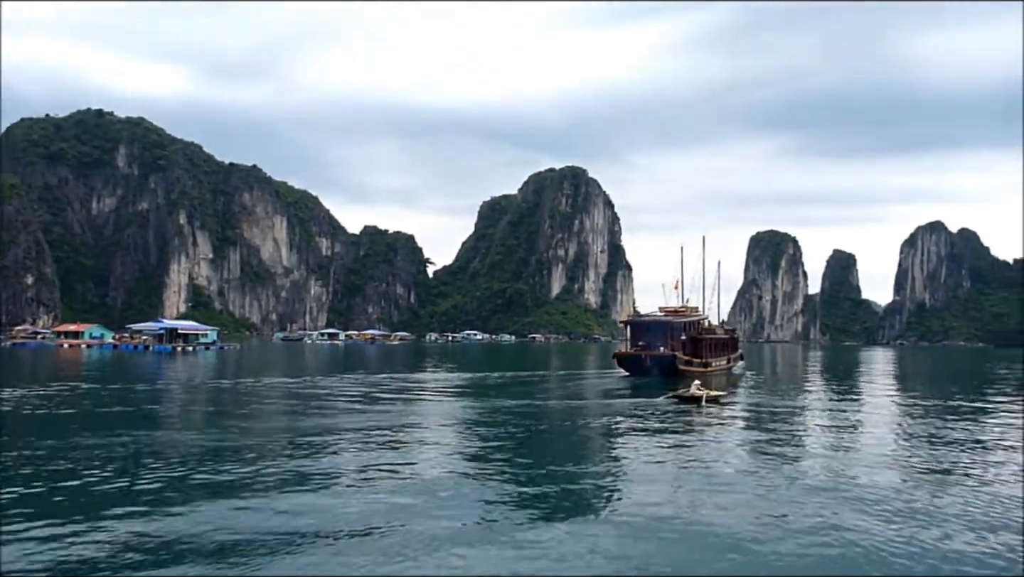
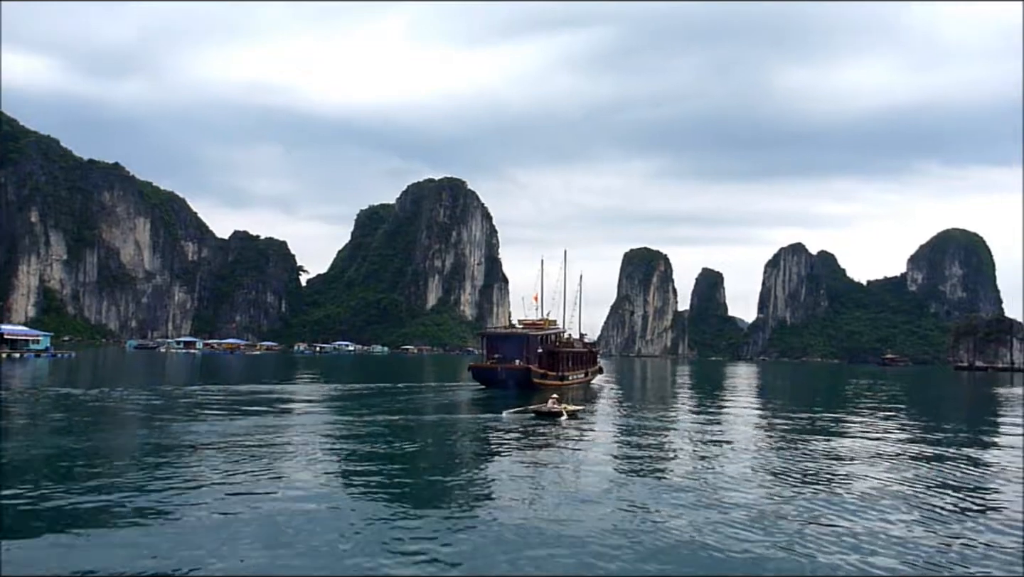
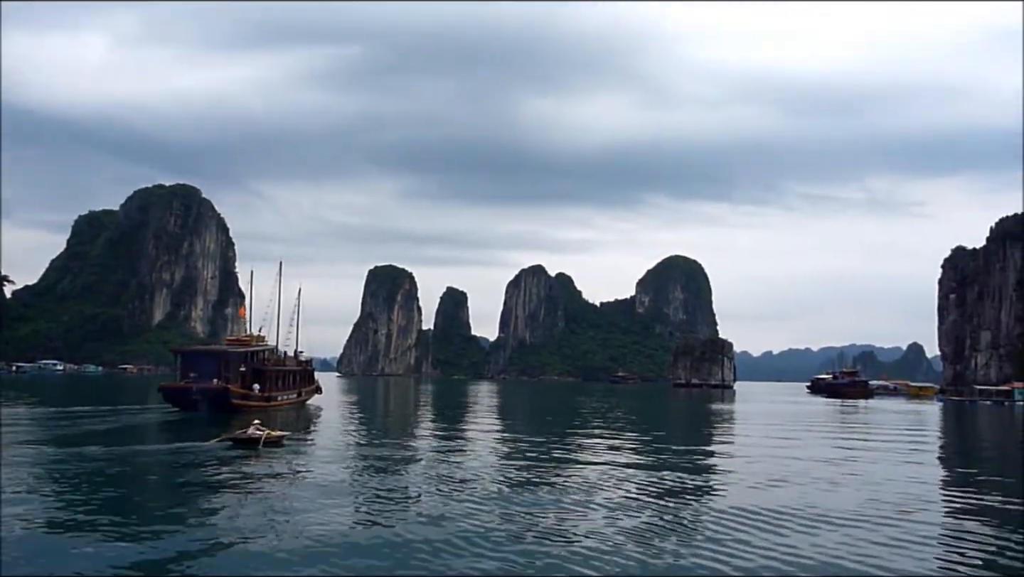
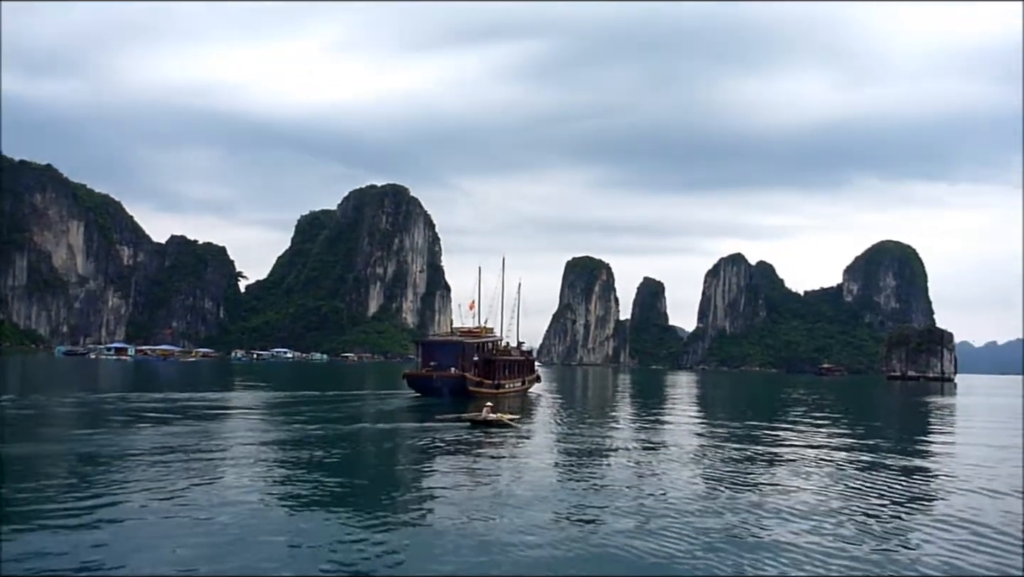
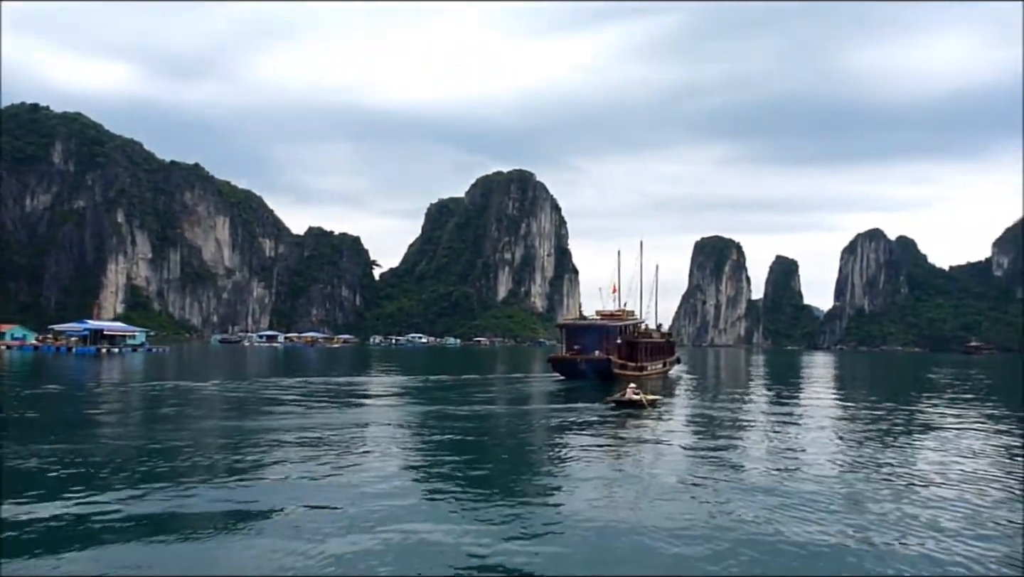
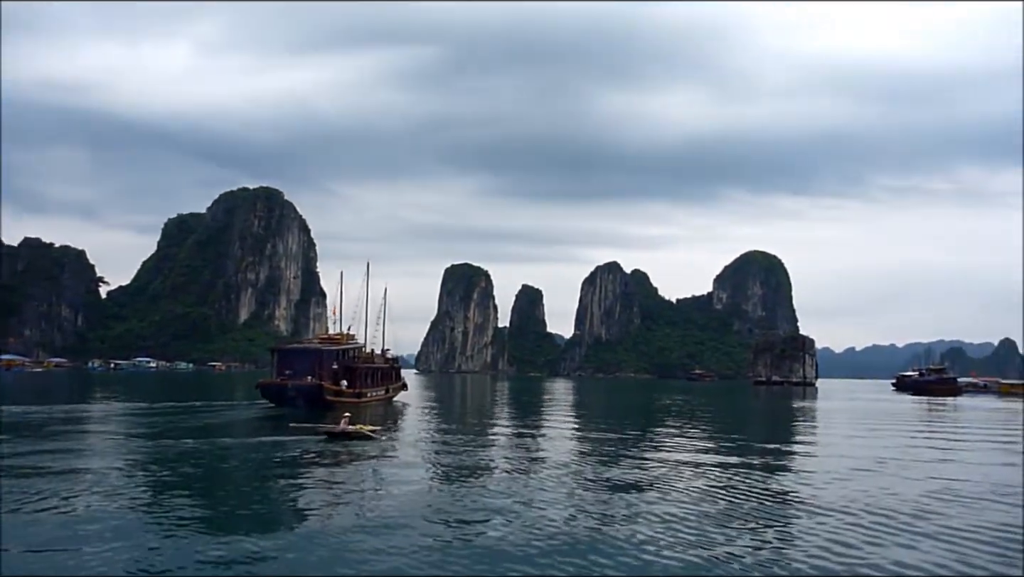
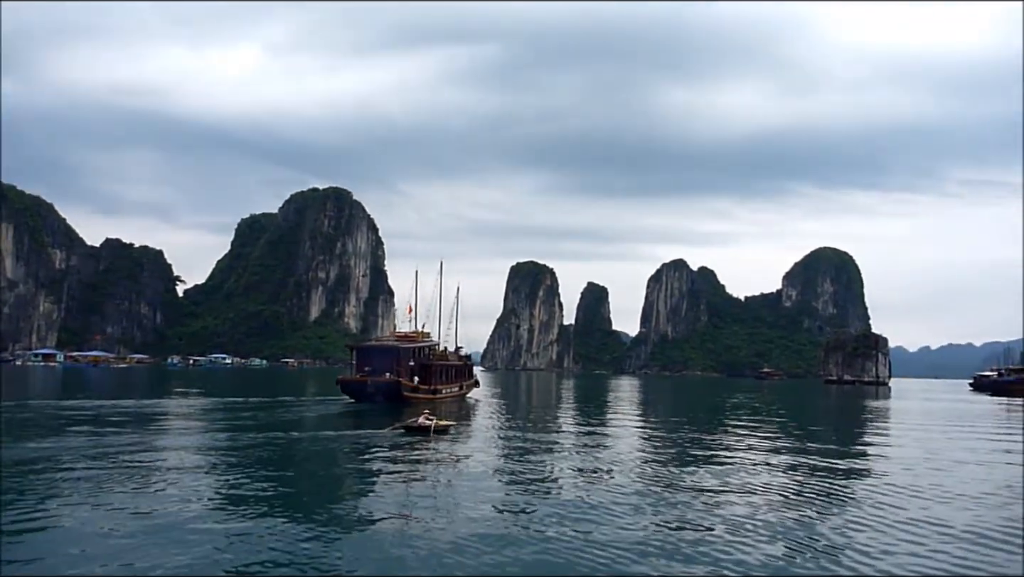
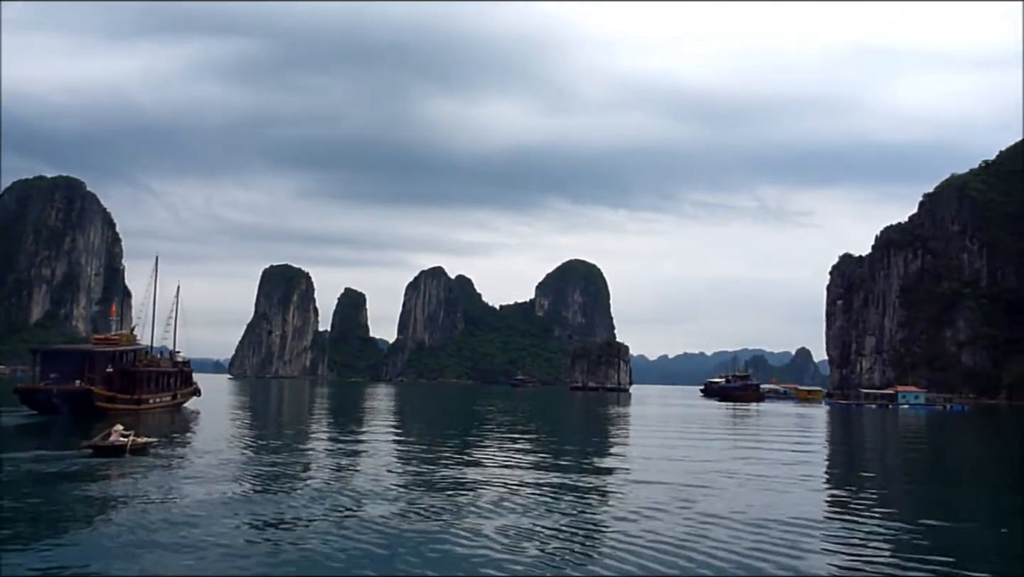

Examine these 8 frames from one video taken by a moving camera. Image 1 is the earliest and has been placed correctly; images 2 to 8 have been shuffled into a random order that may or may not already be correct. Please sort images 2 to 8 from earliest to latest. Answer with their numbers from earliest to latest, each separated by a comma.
5, 2, 4, 7, 6, 3, 8
